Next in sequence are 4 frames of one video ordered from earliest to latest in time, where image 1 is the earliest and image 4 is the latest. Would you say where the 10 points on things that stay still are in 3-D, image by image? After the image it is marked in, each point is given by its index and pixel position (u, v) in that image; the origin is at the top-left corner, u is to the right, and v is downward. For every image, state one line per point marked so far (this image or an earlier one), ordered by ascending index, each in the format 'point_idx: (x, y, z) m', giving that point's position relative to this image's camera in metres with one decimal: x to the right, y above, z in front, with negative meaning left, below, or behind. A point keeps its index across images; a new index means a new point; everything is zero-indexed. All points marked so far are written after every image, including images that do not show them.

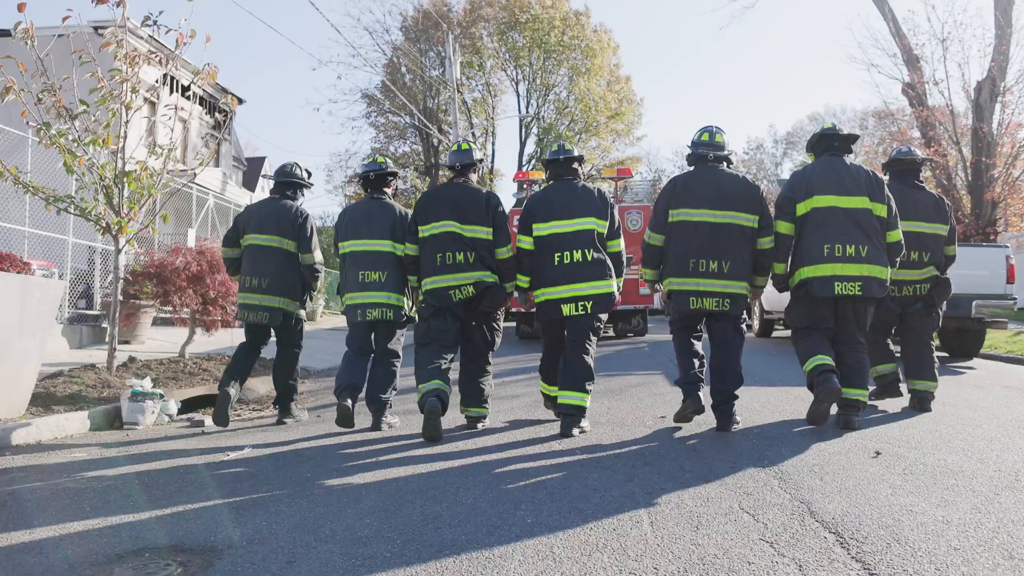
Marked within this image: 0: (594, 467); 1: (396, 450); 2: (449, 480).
0: (+0.4, -0.9, +4.1) m
1: (-0.7, -1.0, +5.1) m
2: (-0.3, -1.0, +4.0) m
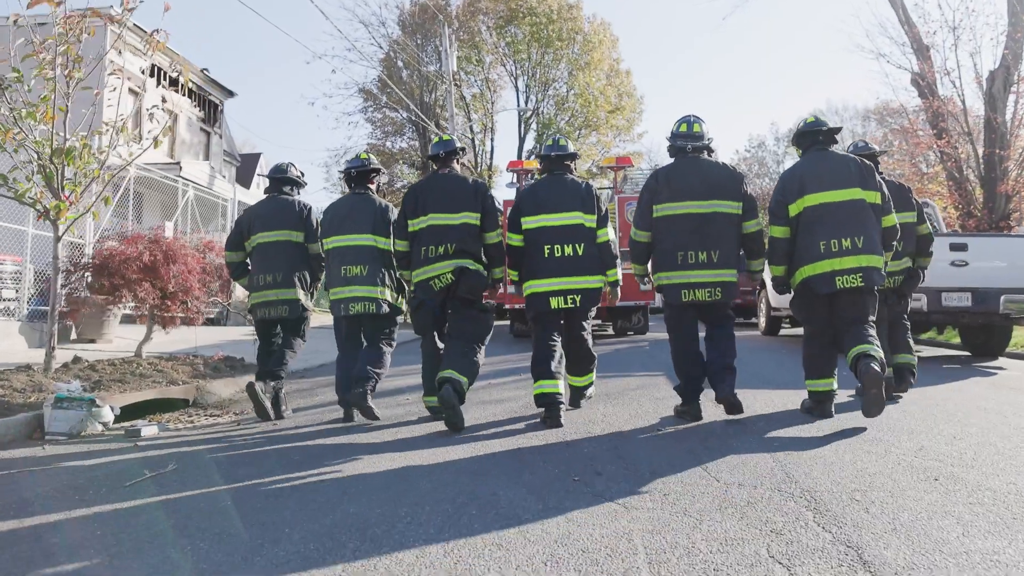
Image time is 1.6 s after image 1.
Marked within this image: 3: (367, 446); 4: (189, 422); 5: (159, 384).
0: (+0.3, -0.9, +3.4) m
1: (-0.8, -1.0, +4.4) m
2: (-0.4, -0.9, +3.3) m
3: (-0.9, -1.0, +5.0) m
4: (-2.4, -1.0, +6.0) m
5: (-2.9, -0.8, +6.4) m
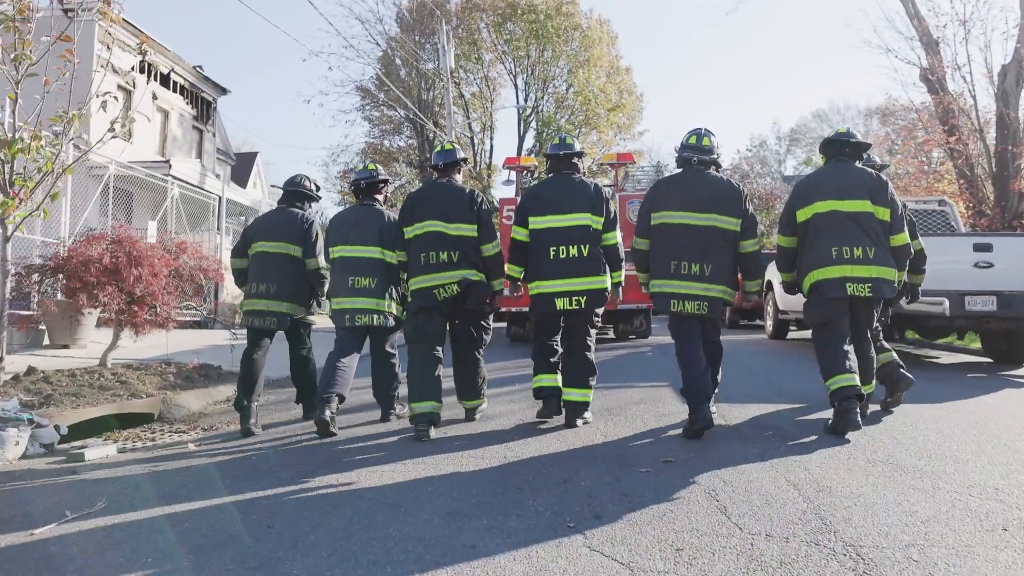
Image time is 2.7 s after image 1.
0: (+0.2, -0.9, +2.9) m
1: (-0.9, -1.0, +3.8) m
2: (-0.5, -1.0, +2.8) m
3: (-1.0, -1.0, +4.5) m
4: (-2.5, -1.0, +5.5) m
5: (-2.9, -0.8, +5.9) m
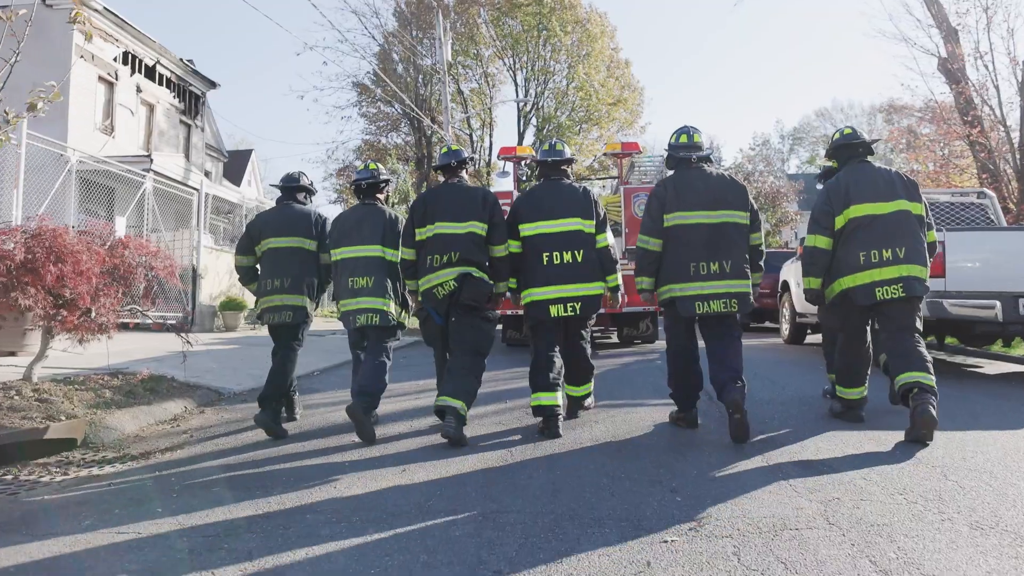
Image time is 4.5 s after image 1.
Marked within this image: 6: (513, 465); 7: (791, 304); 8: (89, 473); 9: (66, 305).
0: (+0.2, -0.9, +1.9) m
1: (-1.0, -1.0, +2.9) m
2: (-0.6, -1.0, +1.8) m
3: (-1.0, -1.0, +3.5) m
4: (-2.6, -1.1, +4.5) m
5: (-3.0, -0.8, +5.0) m
6: (0.0, -1.0, +4.2) m
7: (+4.0, -0.2, +11.3) m
8: (-2.4, -1.1, +4.5) m
9: (-3.3, -0.1, +5.8) m
